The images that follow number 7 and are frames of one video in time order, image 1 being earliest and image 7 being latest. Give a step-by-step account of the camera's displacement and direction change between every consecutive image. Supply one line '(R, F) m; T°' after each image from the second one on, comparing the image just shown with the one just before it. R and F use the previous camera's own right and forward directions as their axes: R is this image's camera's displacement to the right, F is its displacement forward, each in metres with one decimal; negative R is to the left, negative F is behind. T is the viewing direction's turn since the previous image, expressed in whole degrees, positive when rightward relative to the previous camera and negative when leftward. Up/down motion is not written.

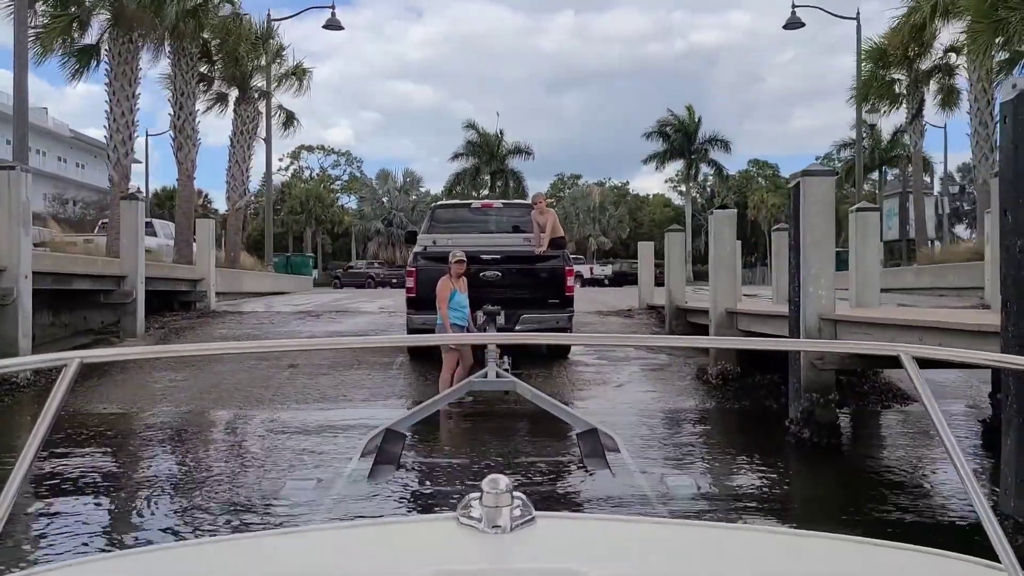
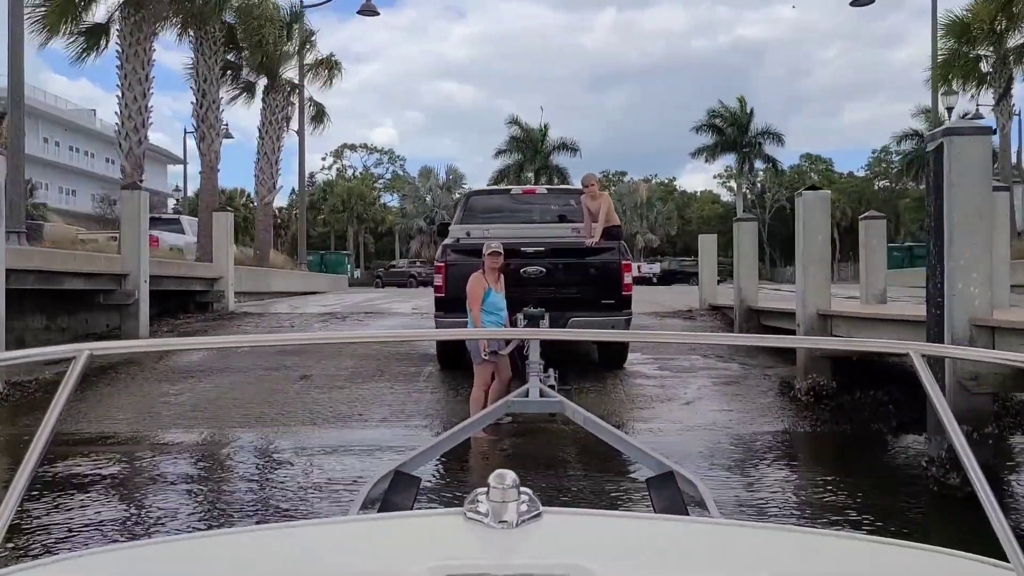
(0.0, +1.5) m; -3°
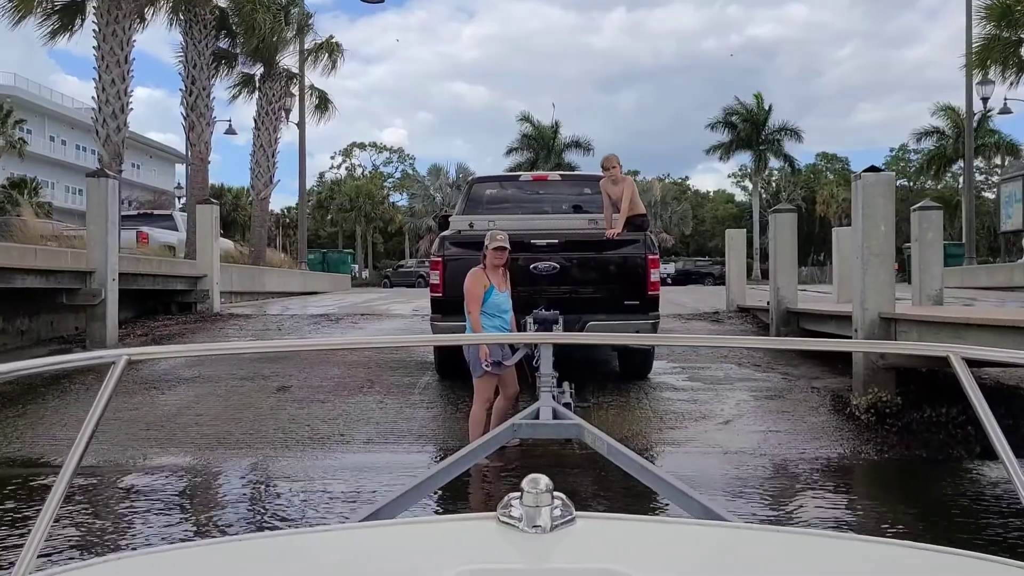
(0.0, +1.1) m; -1°
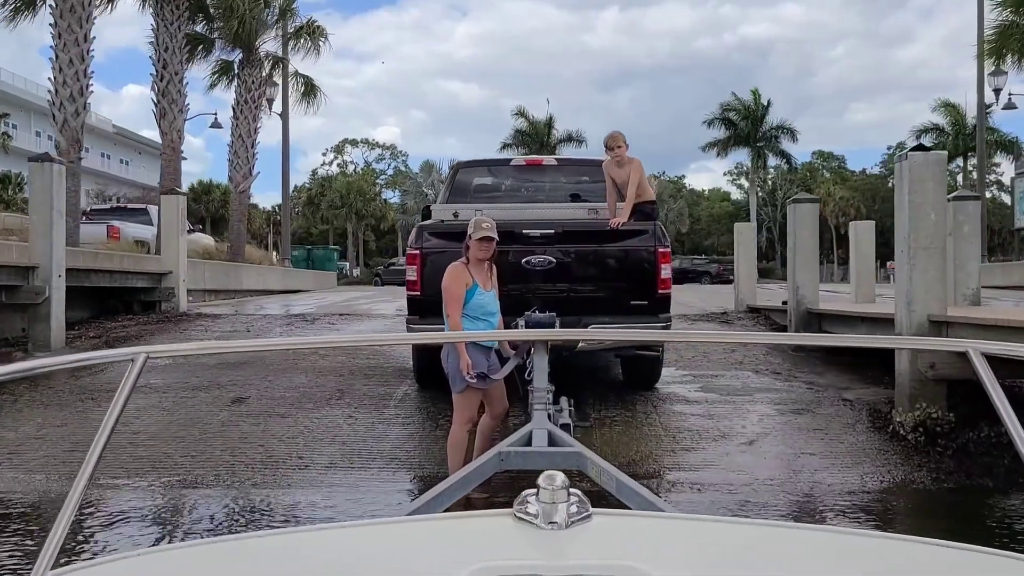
(0.0, +0.9) m; 0°
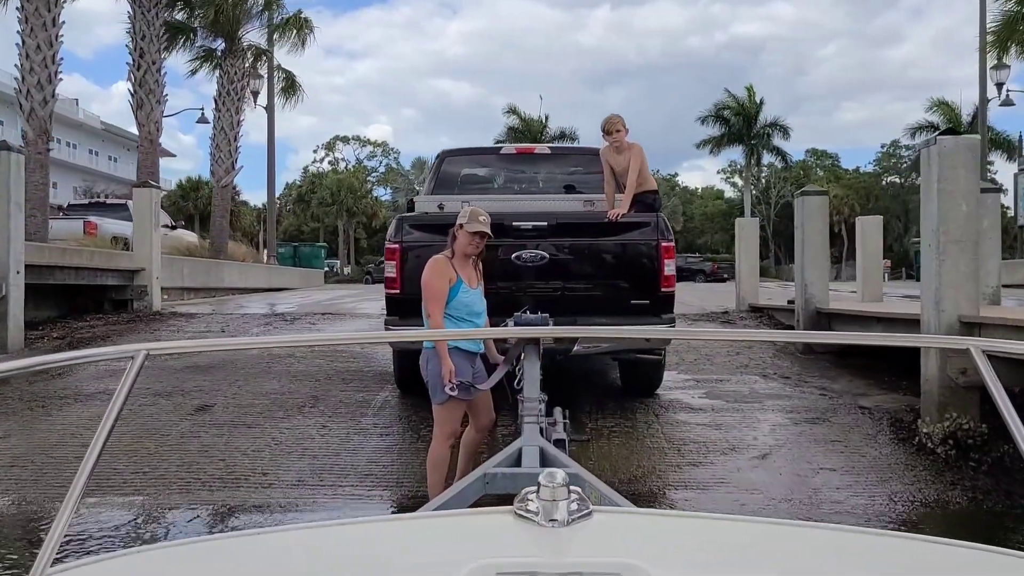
(0.0, +0.5) m; +1°
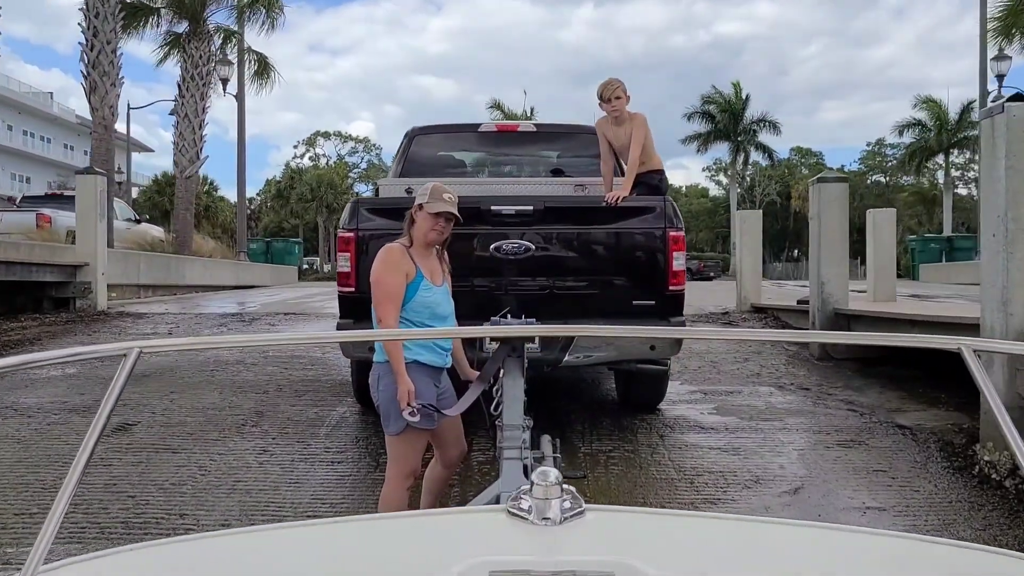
(0.0, +0.9) m; +1°
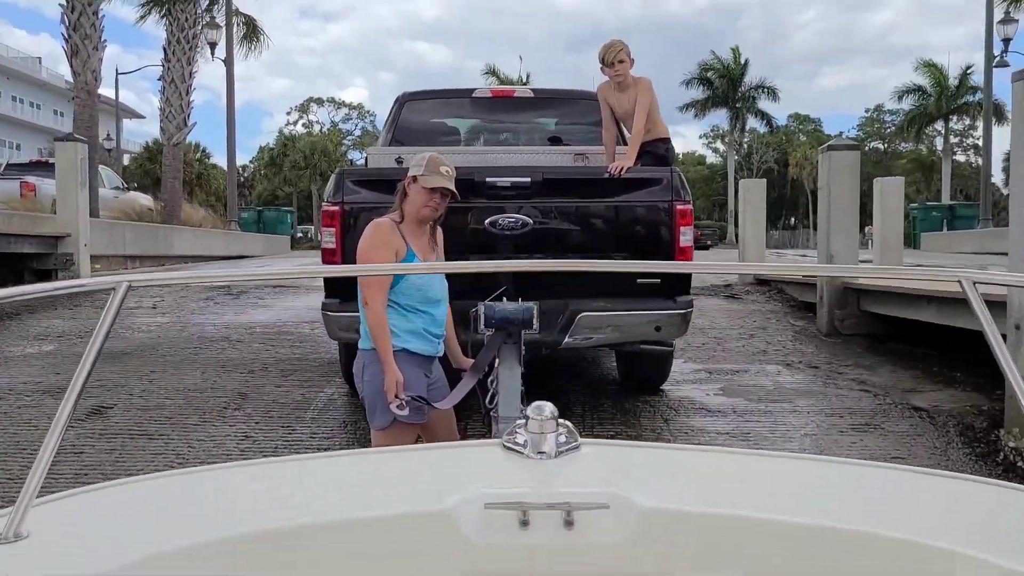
(0.0, +0.3) m; 0°
